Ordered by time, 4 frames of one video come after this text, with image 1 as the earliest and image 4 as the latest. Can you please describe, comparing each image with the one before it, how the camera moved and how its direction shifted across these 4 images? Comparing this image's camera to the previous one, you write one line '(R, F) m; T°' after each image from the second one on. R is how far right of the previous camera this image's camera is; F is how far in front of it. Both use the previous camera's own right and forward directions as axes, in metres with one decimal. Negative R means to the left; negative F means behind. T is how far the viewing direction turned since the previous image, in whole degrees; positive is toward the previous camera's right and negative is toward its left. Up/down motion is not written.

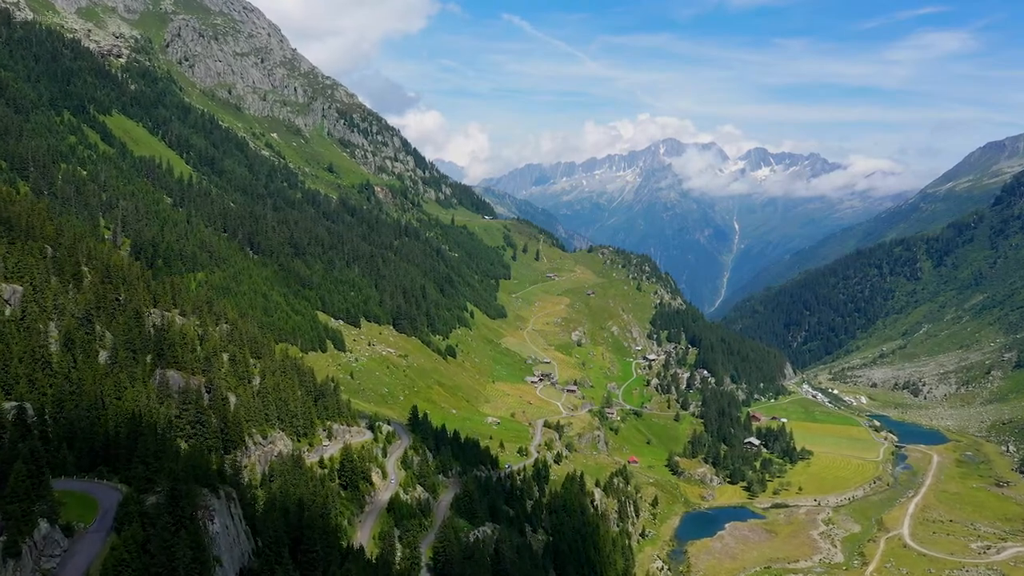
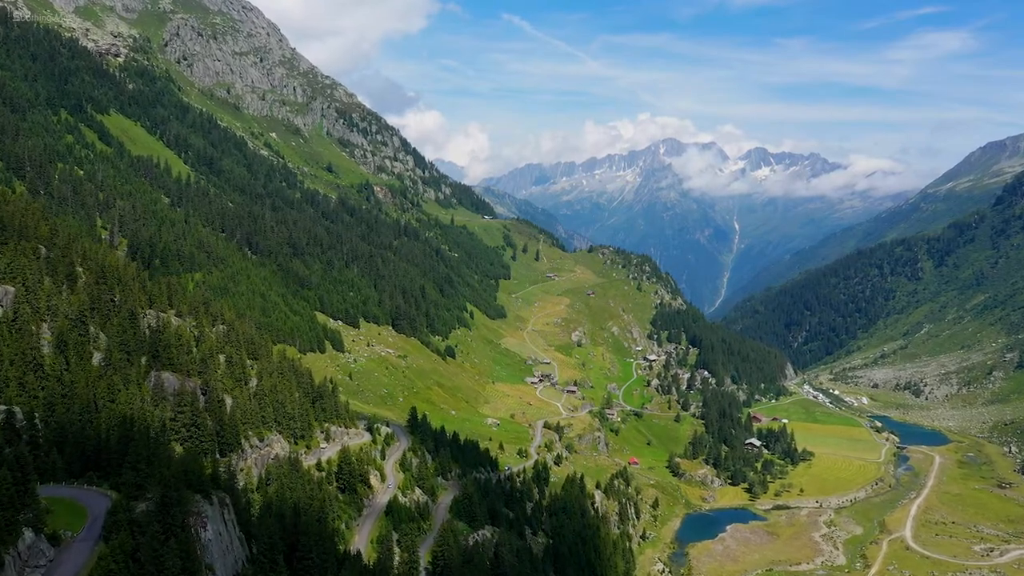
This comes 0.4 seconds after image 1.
(0.0, +1.1) m; 0°
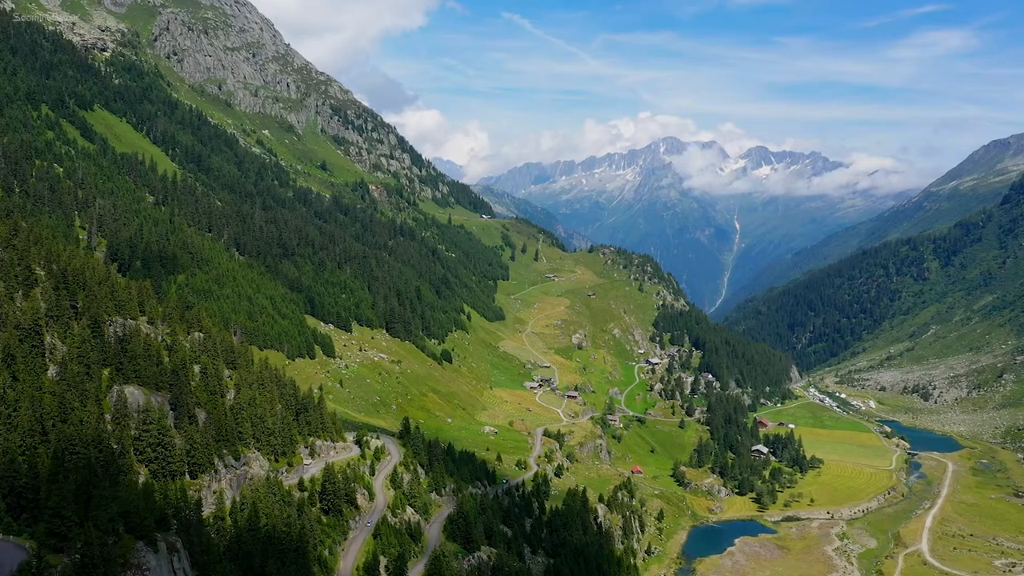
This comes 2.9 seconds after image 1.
(+0.2, +7.4) m; 0°
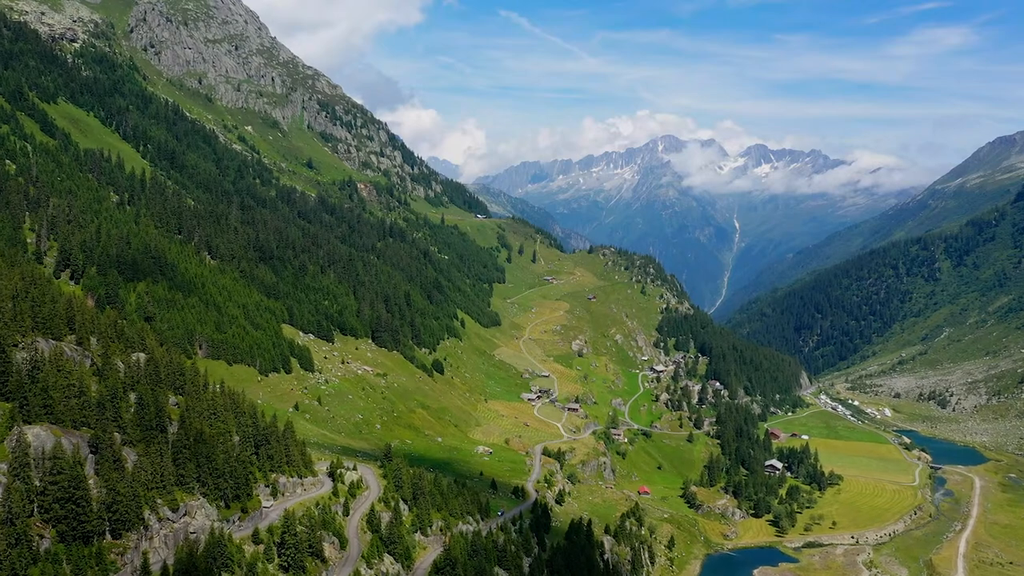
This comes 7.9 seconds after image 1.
(+0.4, +14.5) m; 0°
